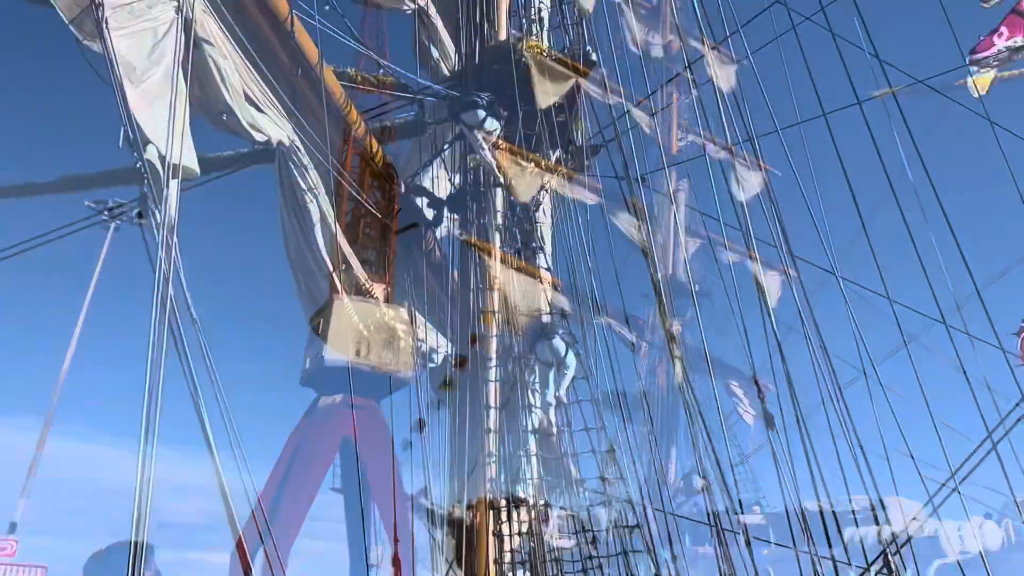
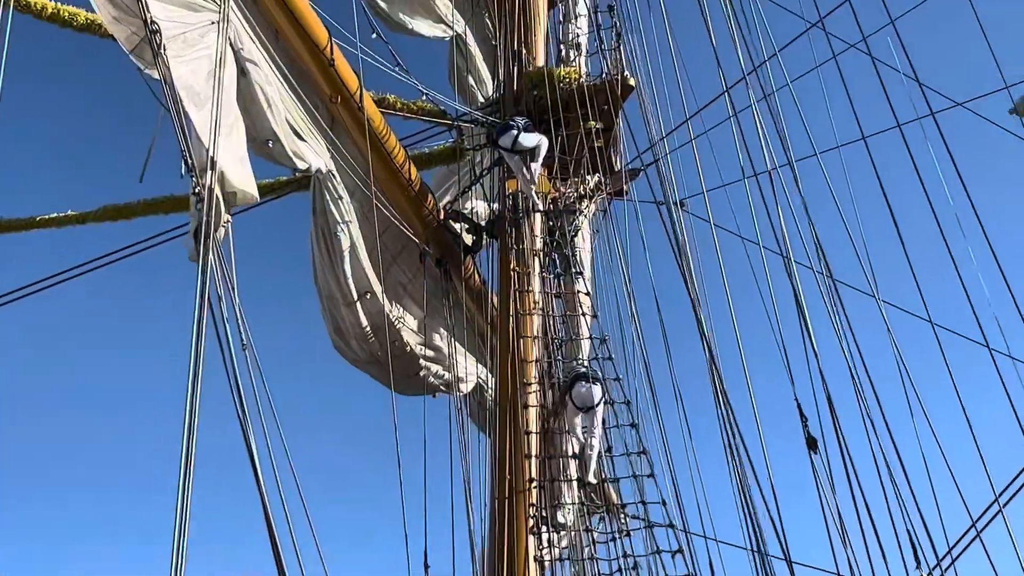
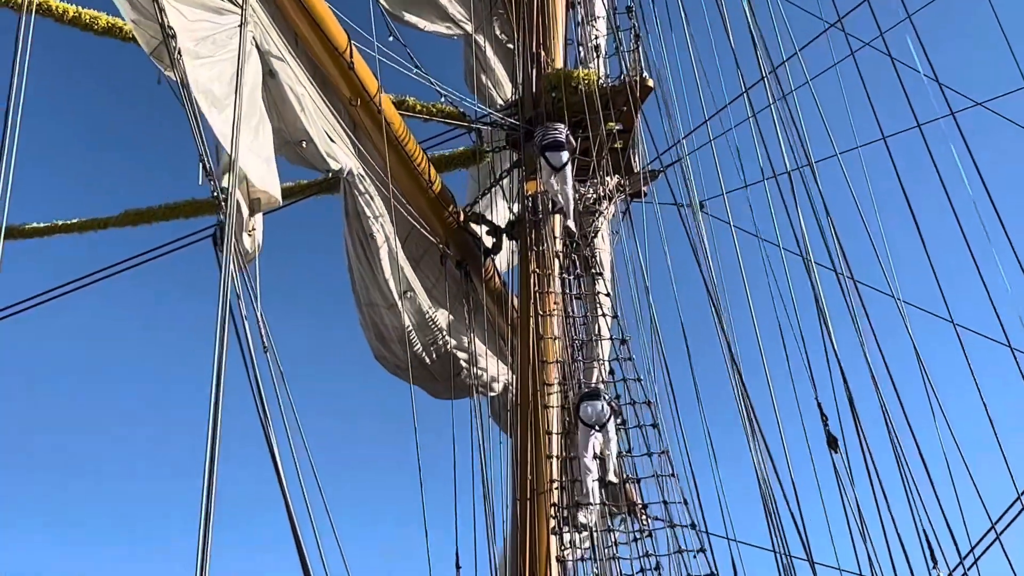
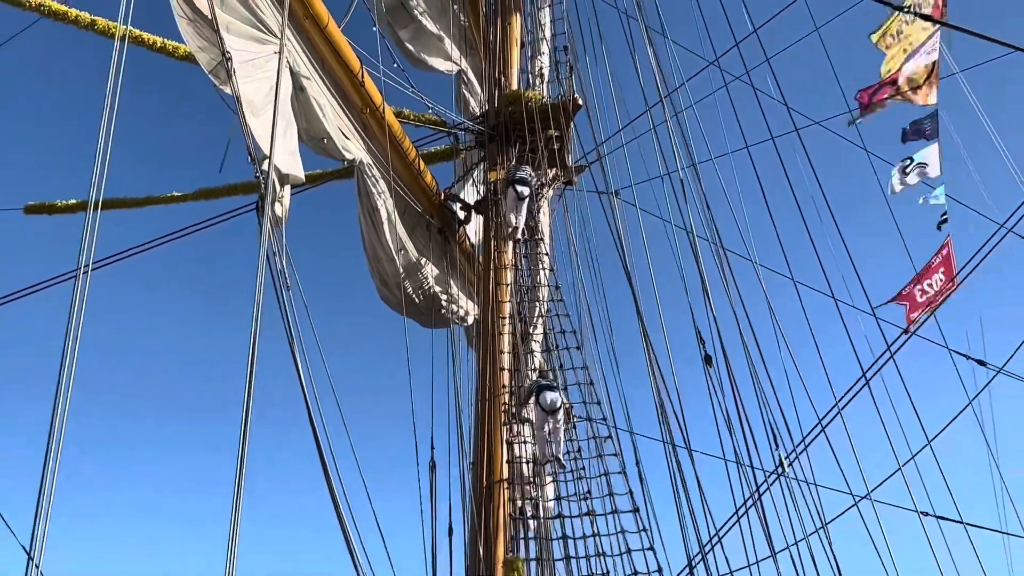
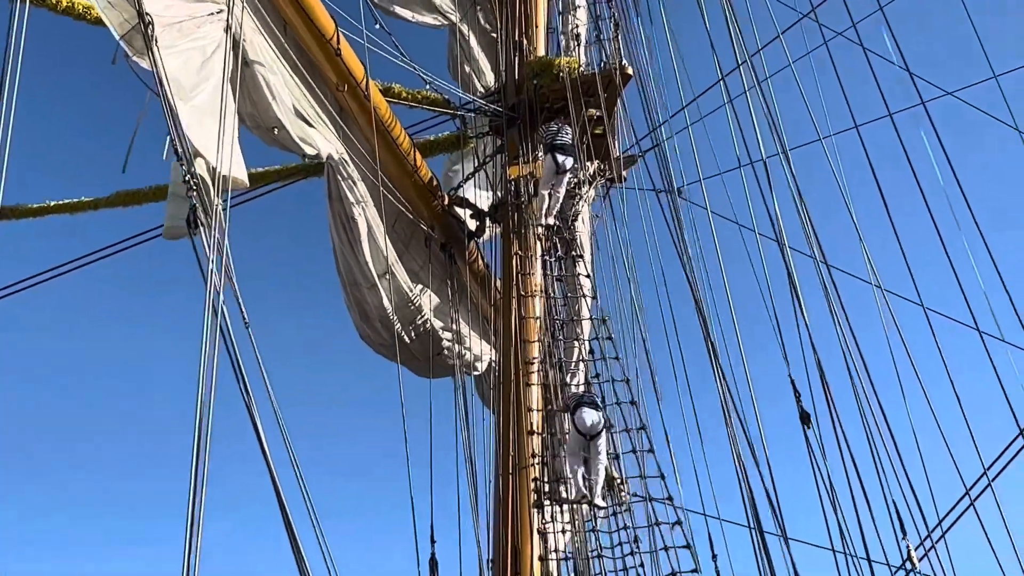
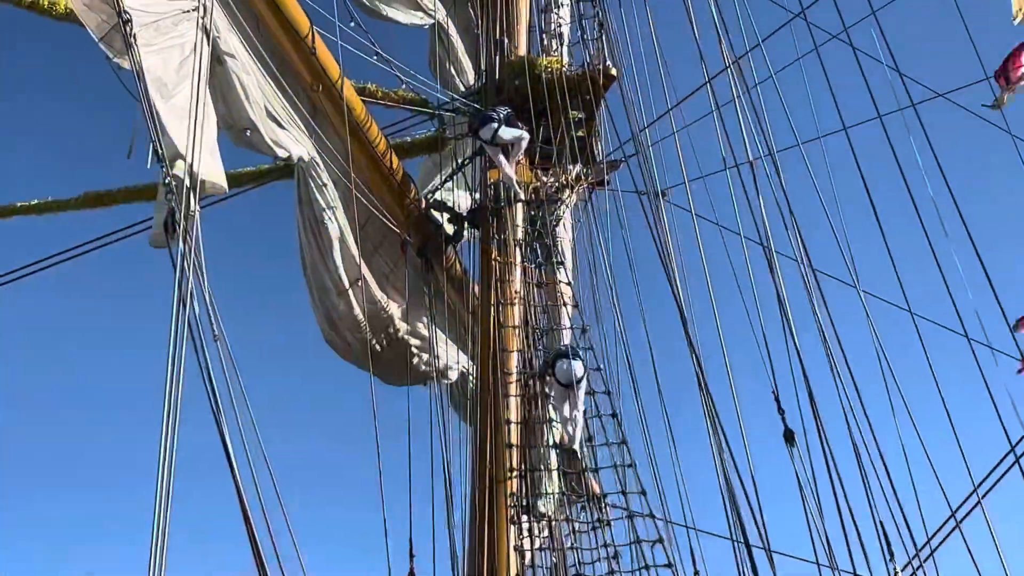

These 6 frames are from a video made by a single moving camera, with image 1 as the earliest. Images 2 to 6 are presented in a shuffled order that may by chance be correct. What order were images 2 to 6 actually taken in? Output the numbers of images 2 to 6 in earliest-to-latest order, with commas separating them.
6, 2, 3, 5, 4
